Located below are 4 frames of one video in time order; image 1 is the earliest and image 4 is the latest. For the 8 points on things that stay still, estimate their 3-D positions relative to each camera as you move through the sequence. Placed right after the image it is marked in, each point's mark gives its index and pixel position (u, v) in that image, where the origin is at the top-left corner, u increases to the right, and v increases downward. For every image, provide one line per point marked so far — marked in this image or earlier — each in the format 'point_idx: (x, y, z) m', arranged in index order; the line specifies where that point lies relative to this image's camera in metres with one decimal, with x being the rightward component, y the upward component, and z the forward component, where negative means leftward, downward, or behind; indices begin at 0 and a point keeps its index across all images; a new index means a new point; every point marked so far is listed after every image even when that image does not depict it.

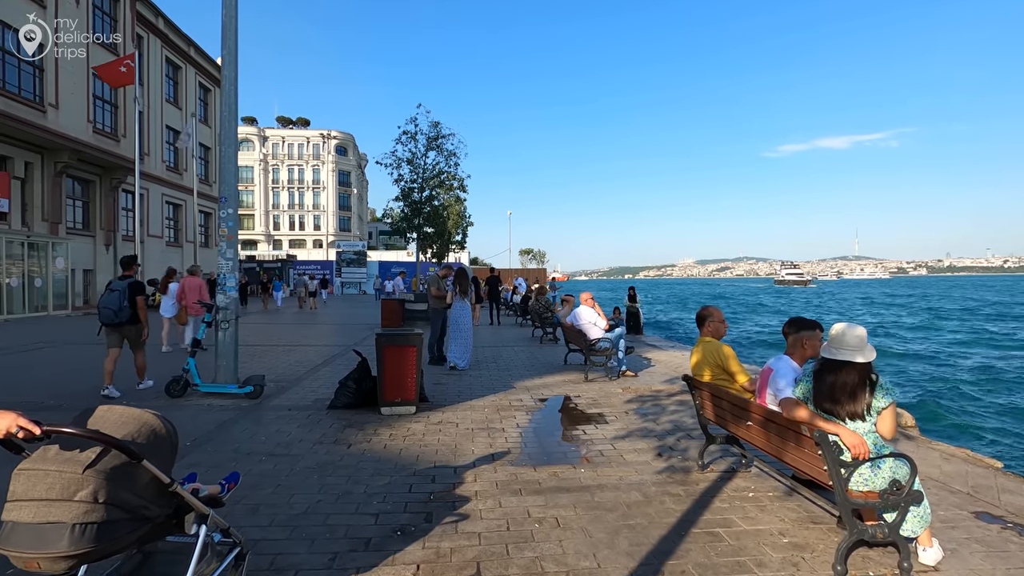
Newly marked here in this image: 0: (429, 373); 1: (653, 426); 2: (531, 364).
0: (-1.6, -1.6, +10.0) m
1: (+1.7, -1.7, +6.5) m
2: (+0.4, -1.6, +11.1) m
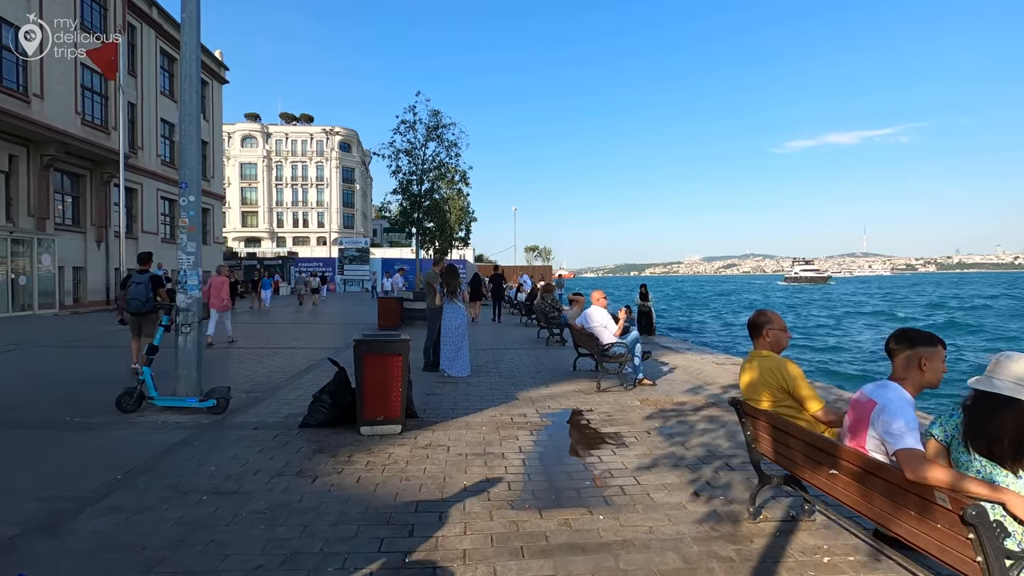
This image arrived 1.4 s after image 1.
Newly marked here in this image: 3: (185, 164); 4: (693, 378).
0: (-1.5, -1.6, +9.0) m
1: (+1.8, -1.7, +5.4) m
2: (+0.5, -1.6, +10.0) m
3: (-4.4, +1.7, +7.1) m
4: (+3.2, -1.6, +9.3) m
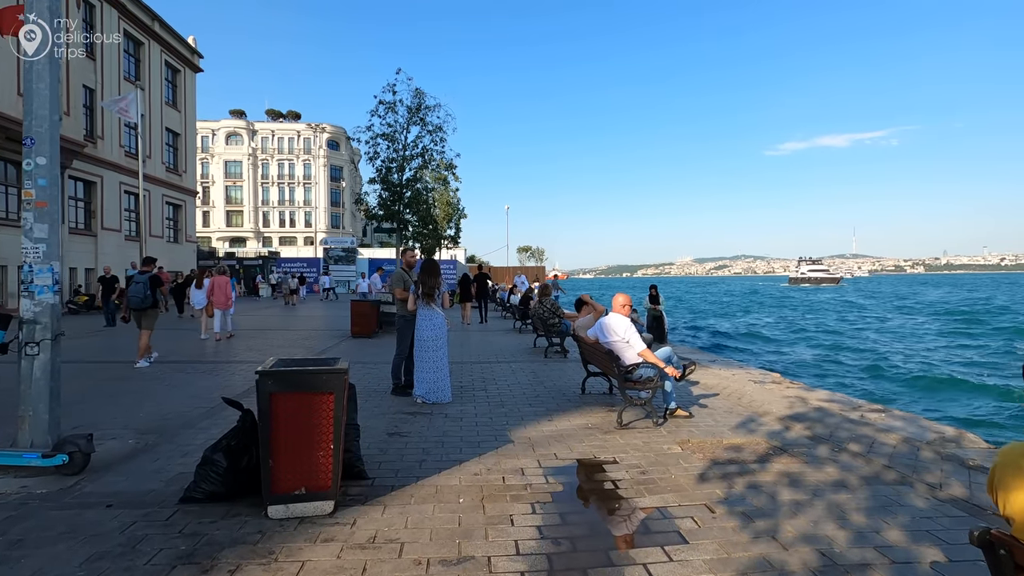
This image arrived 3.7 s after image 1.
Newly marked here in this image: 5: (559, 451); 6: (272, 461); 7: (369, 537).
0: (-1.6, -1.6, +6.8) m
1: (+1.7, -1.7, +3.4) m
2: (+0.3, -1.6, +7.9) m
3: (-4.5, +1.7, +4.9) m
4: (+3.1, -1.6, +7.2) m
5: (+0.5, -1.7, +5.5) m
6: (-1.8, -1.3, +3.9) m
7: (-1.0, -1.7, +3.7) m
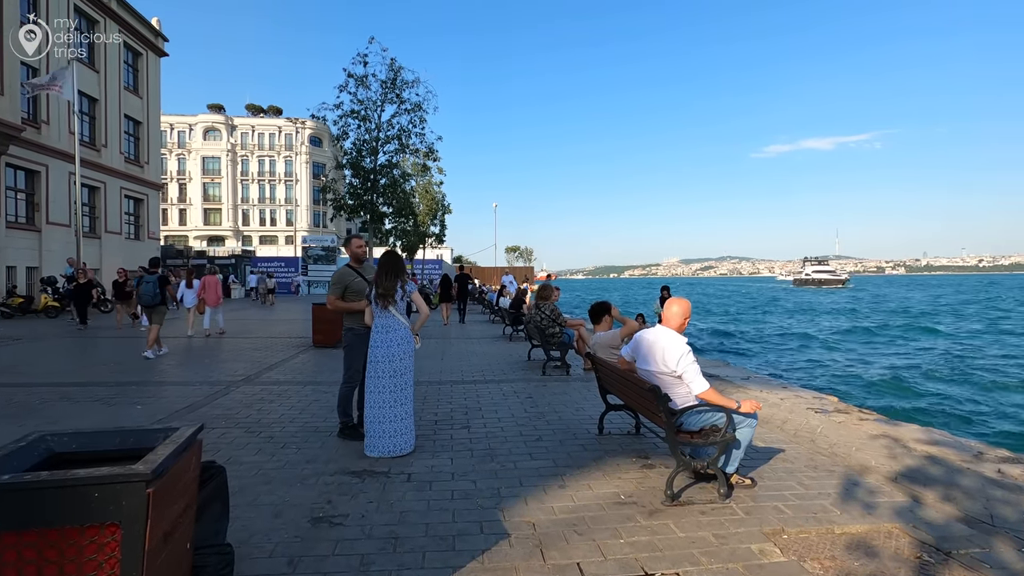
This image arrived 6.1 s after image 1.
0: (-1.7, -1.6, +4.7) m
1: (+1.7, -1.7, +1.3) m
2: (+0.3, -1.6, +5.8) m
3: (-4.5, +1.6, +2.7) m
4: (+3.0, -1.6, +5.2) m
5: (+0.5, -1.7, +3.3) m
6: (-1.8, -1.3, +1.7) m
7: (-1.0, -1.7, +1.5) m
